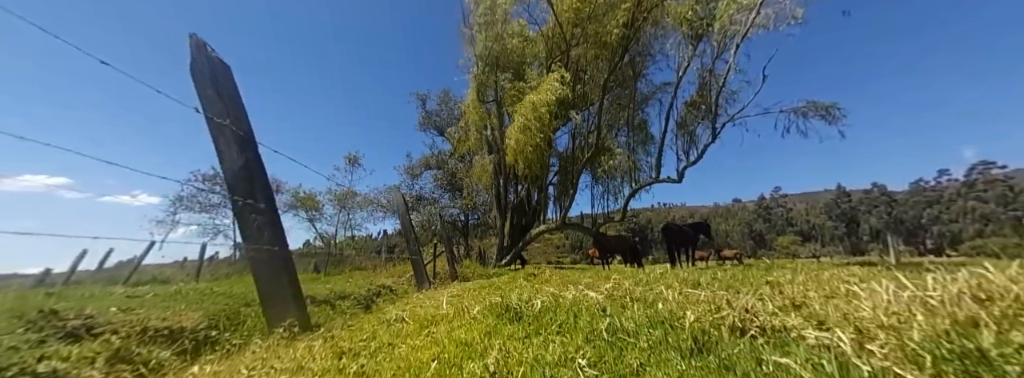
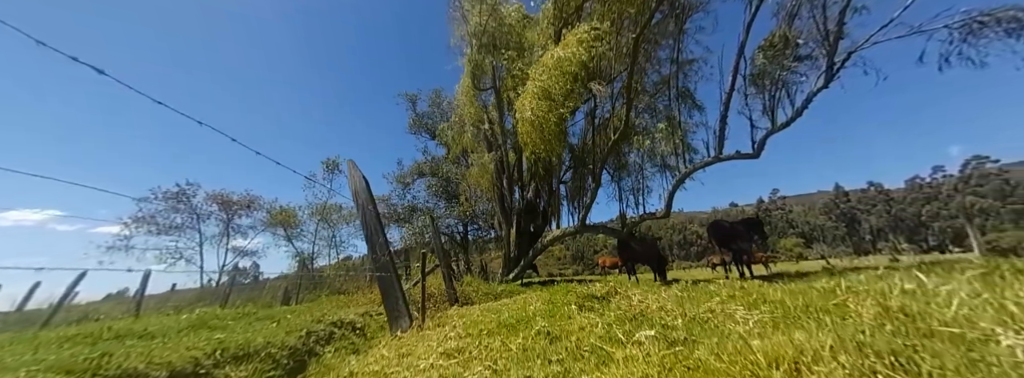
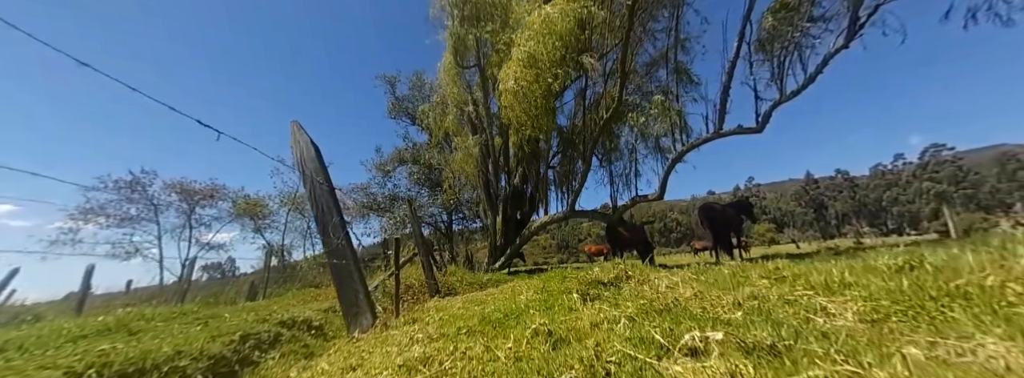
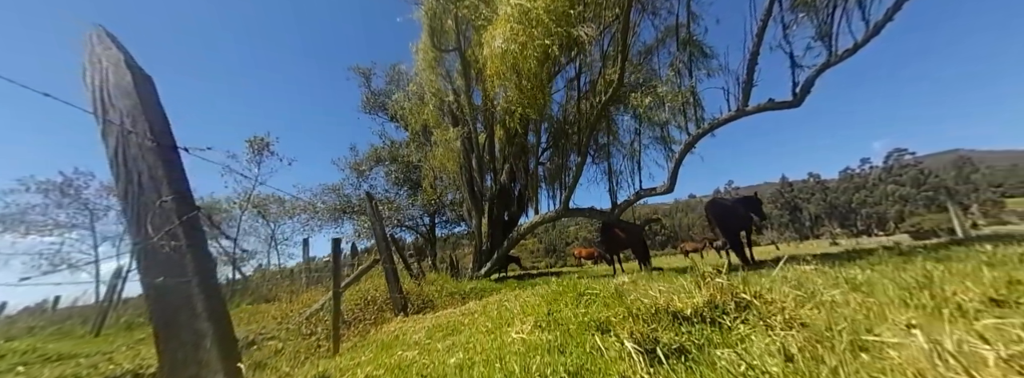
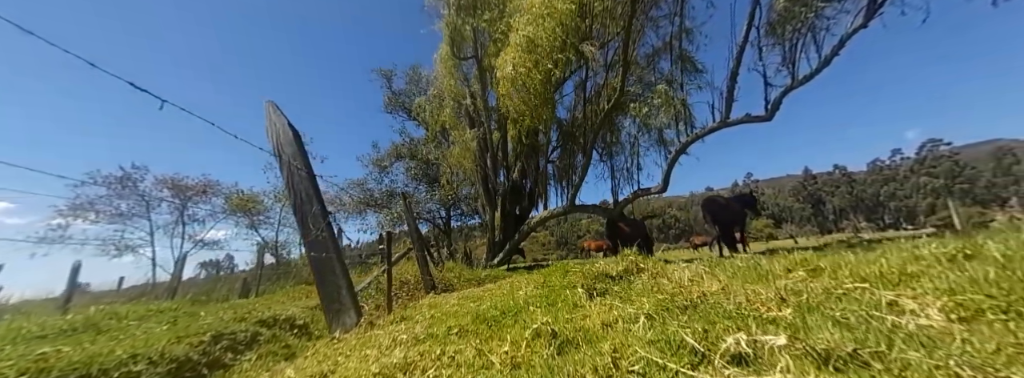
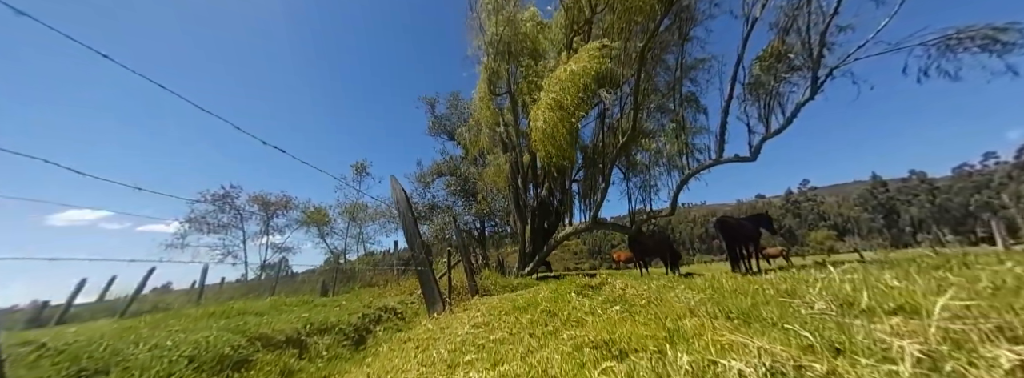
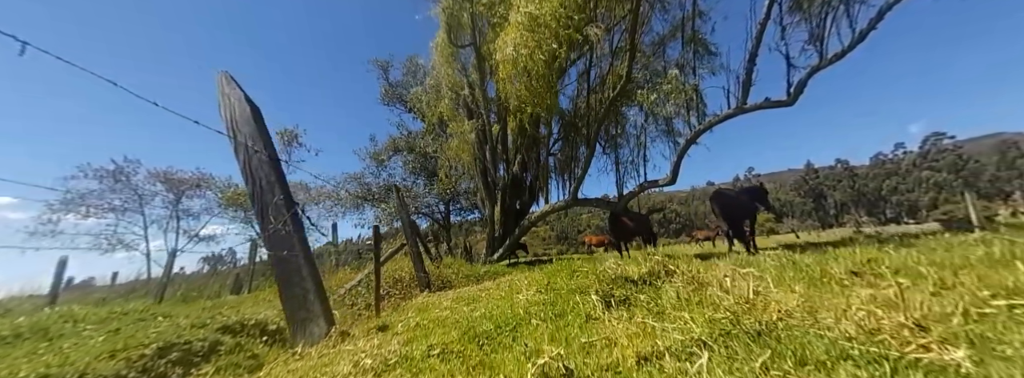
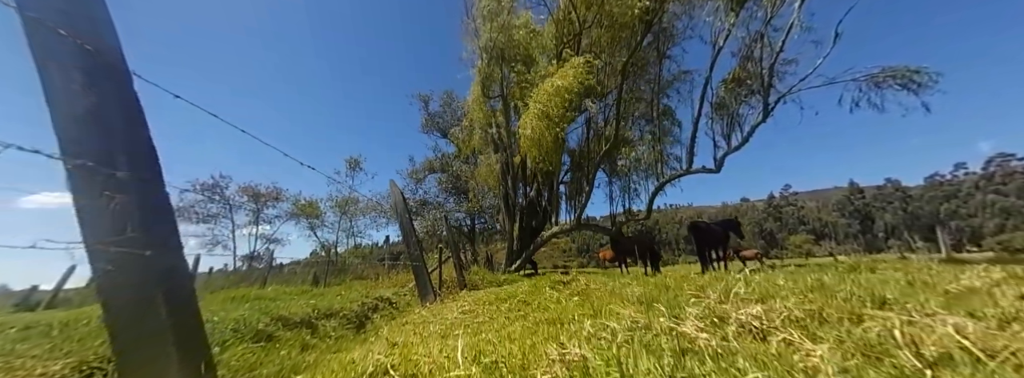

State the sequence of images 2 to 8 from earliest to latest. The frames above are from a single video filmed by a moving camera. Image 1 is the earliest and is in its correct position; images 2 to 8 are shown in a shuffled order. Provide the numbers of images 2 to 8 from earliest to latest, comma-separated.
8, 6, 2, 3, 5, 7, 4
